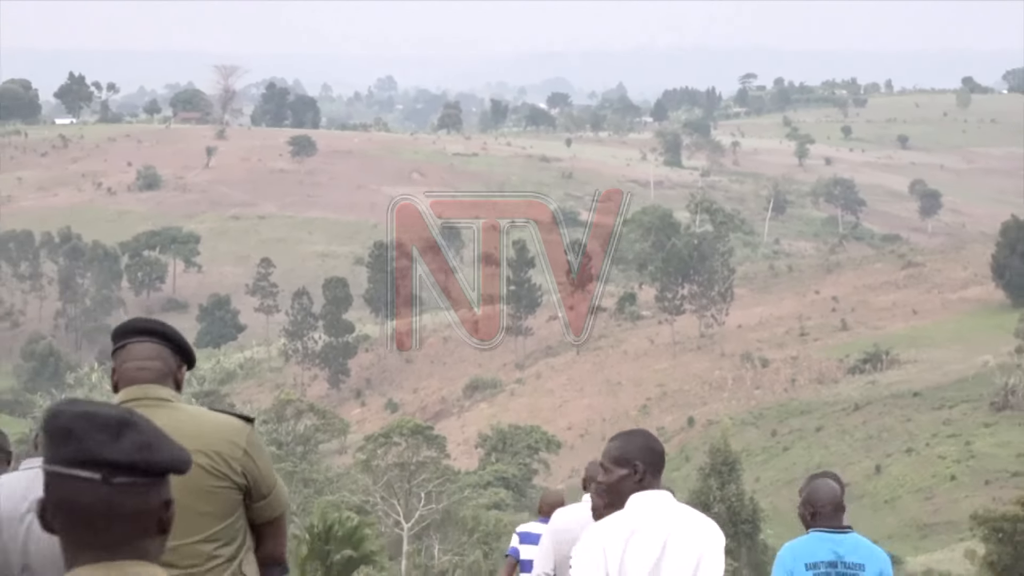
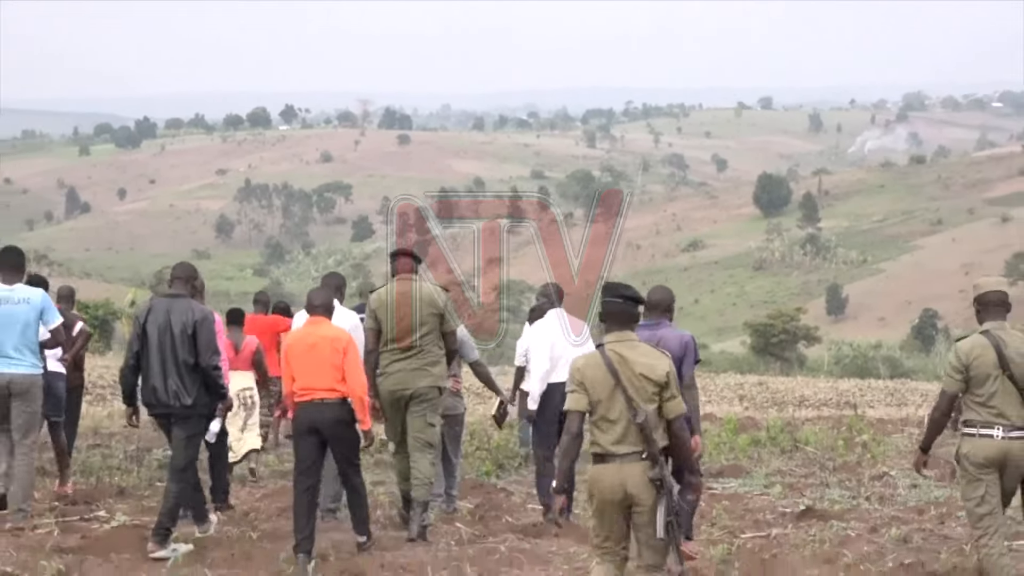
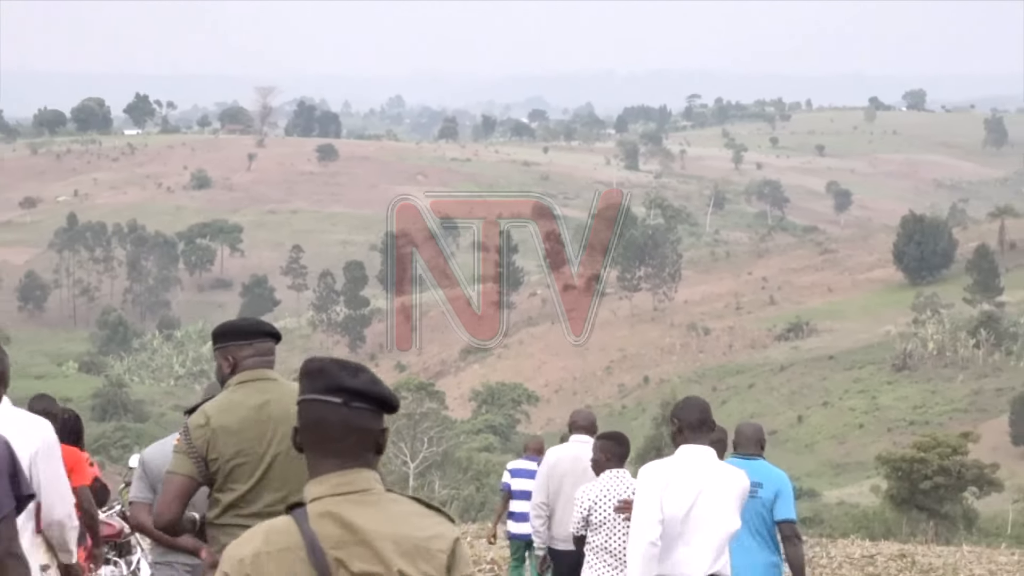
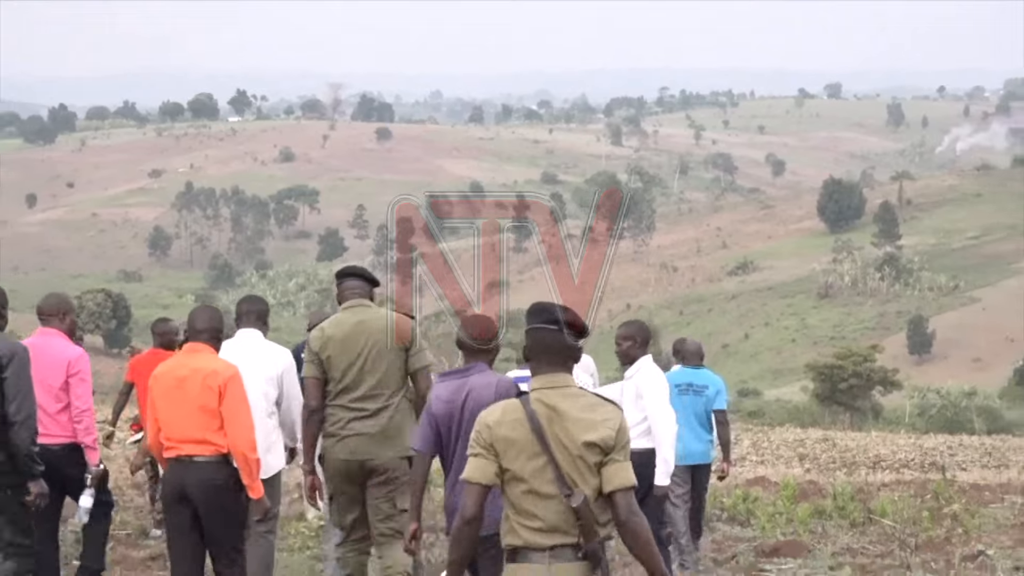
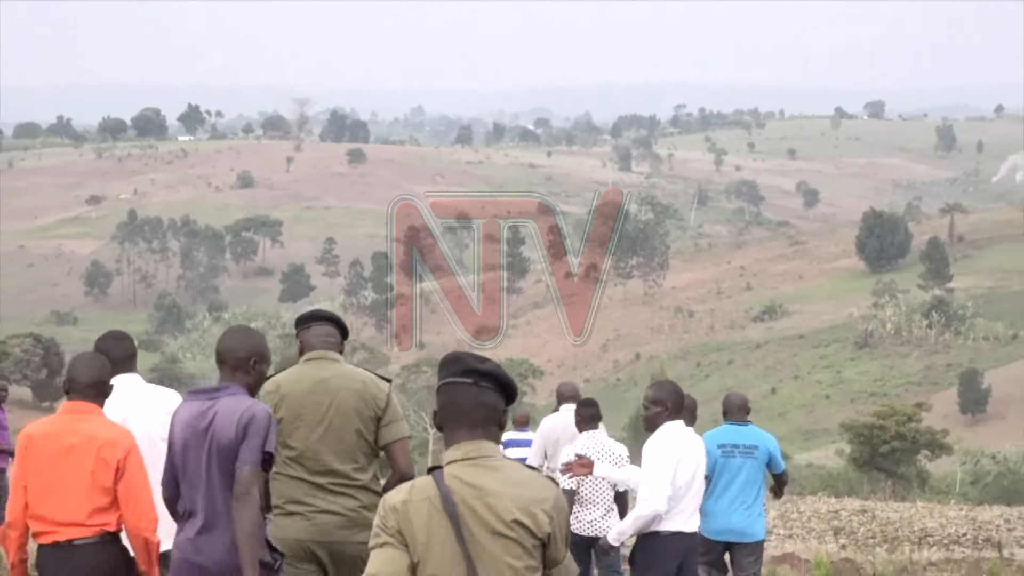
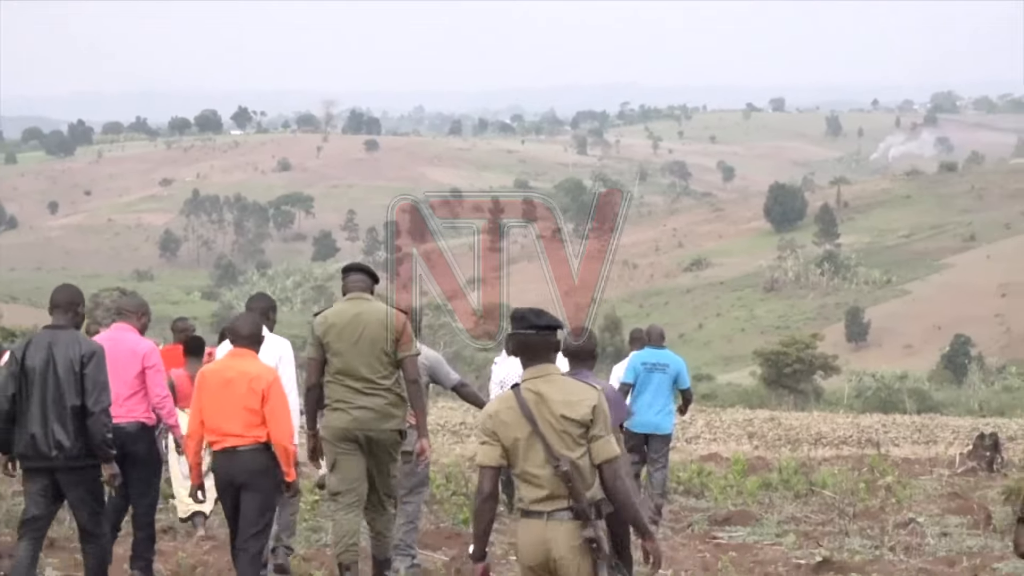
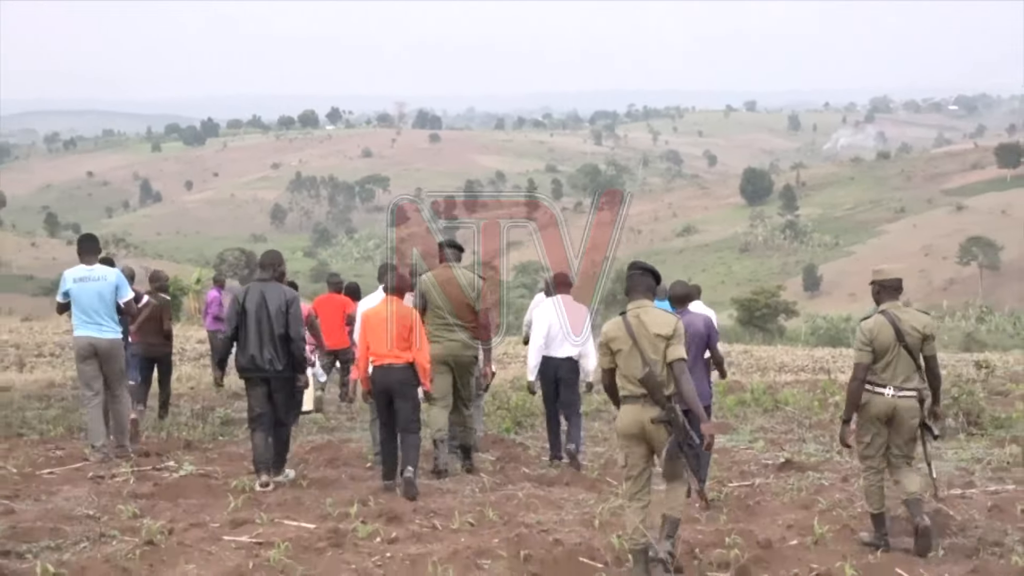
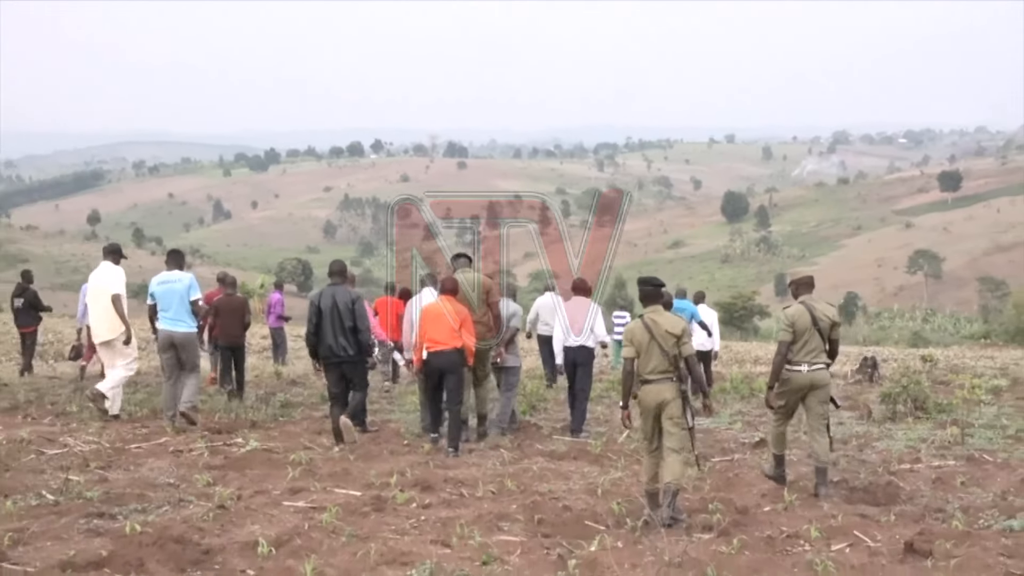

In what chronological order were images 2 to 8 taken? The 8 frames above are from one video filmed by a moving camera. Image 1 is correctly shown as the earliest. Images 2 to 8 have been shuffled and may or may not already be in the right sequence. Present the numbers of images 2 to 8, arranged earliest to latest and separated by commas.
3, 5, 4, 6, 2, 7, 8
